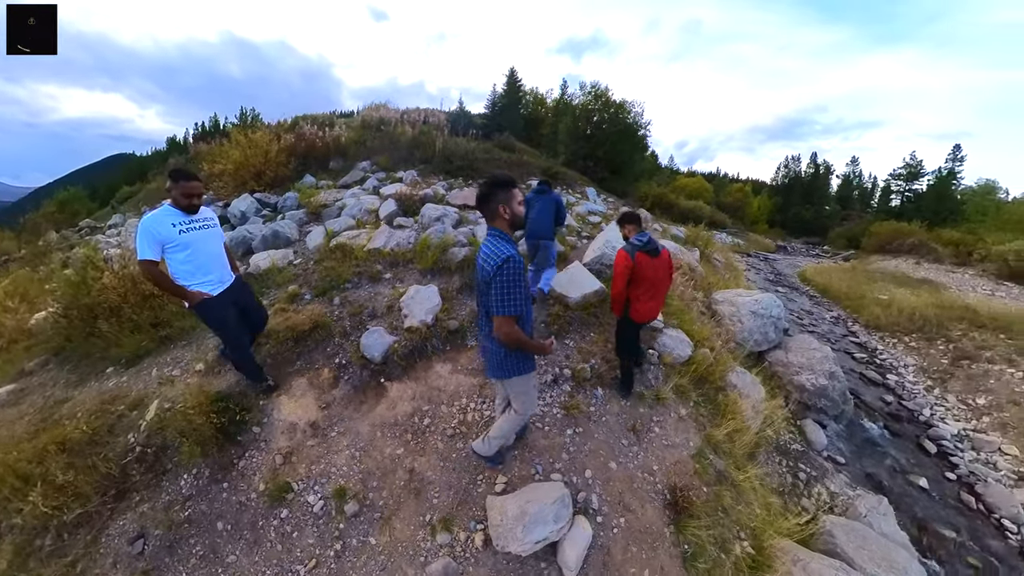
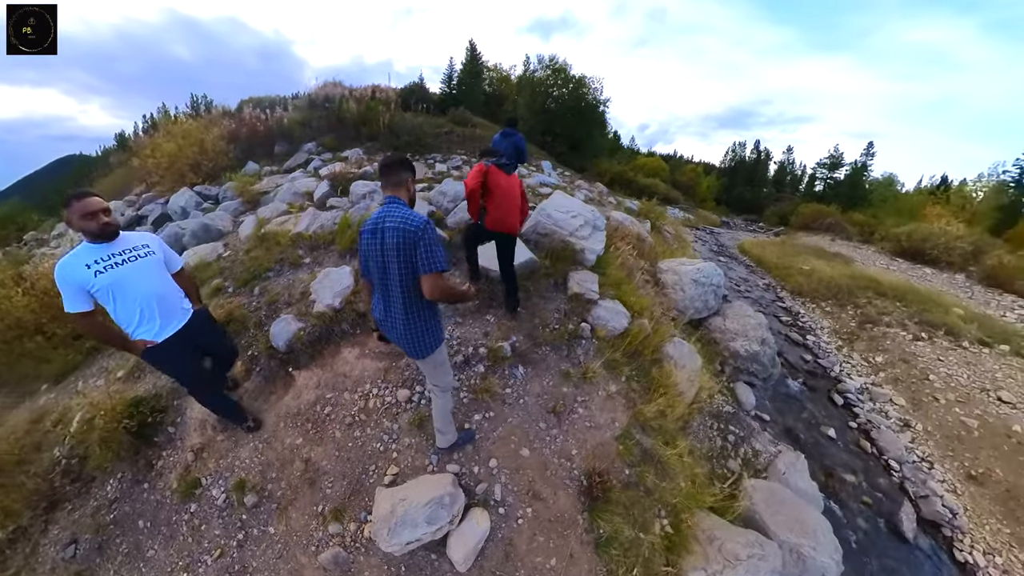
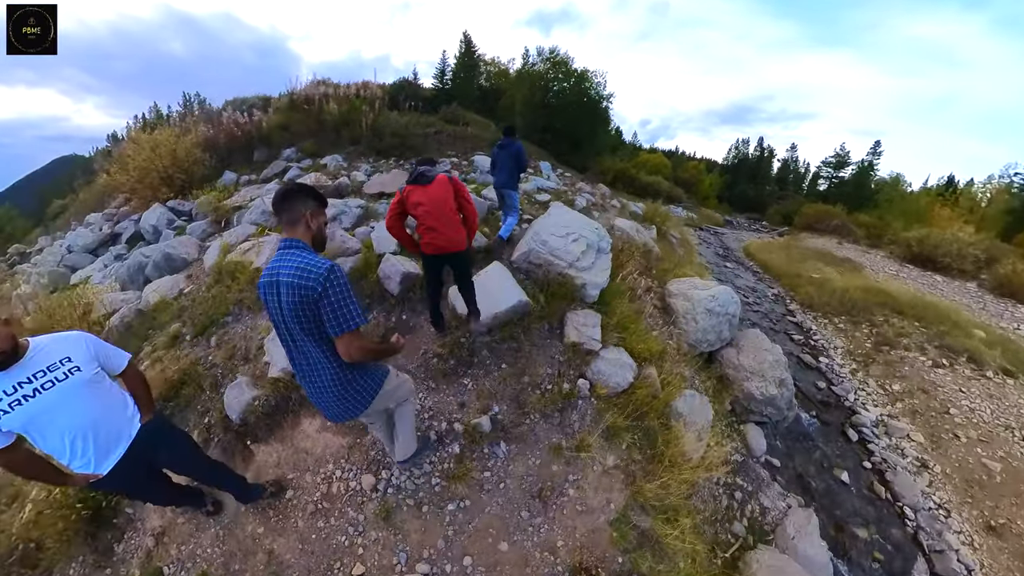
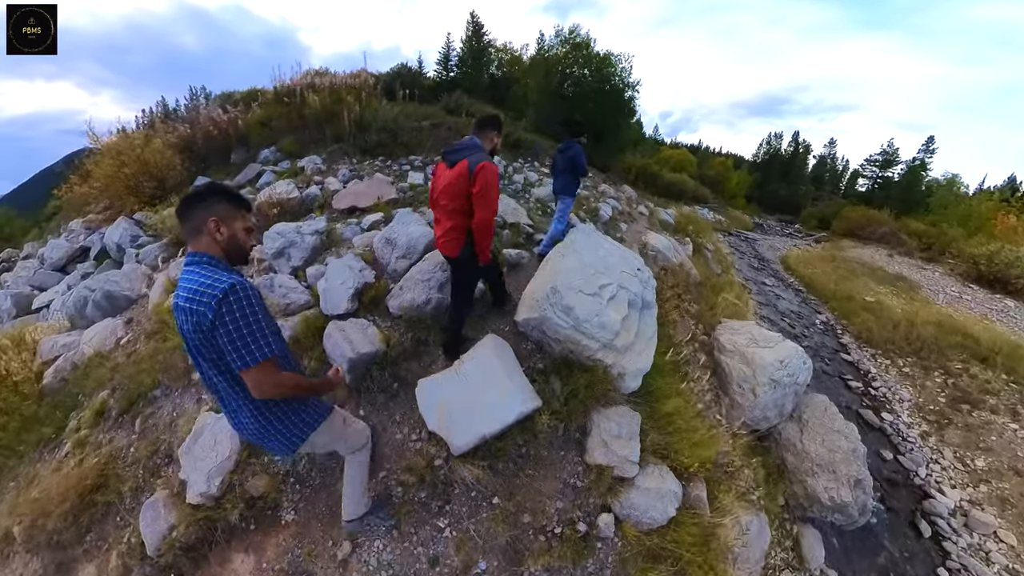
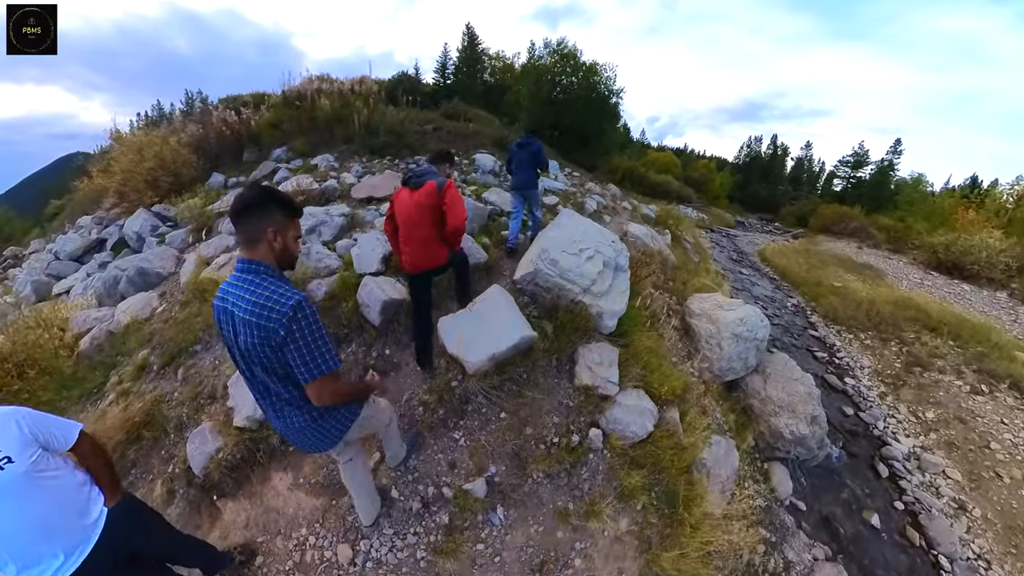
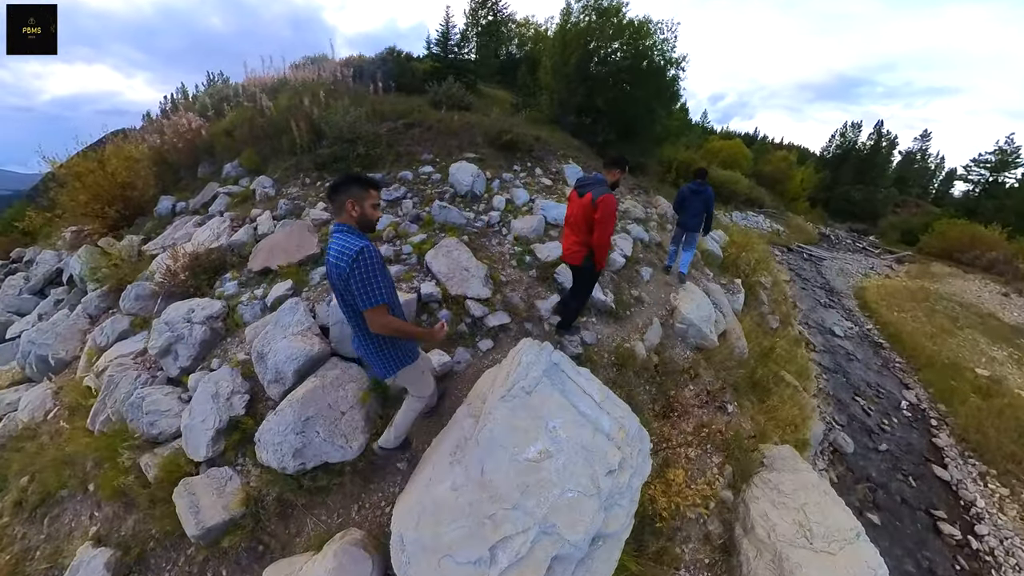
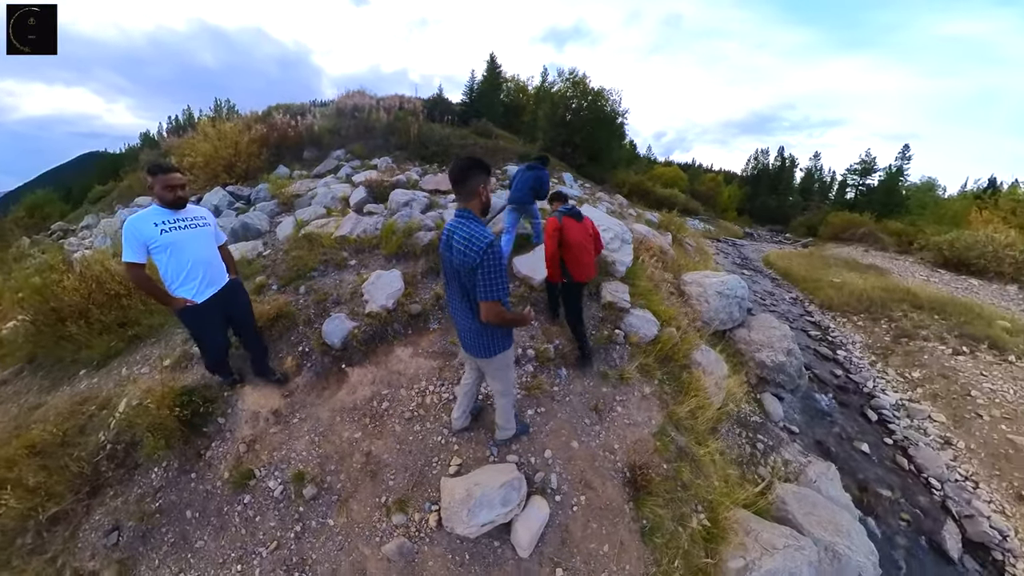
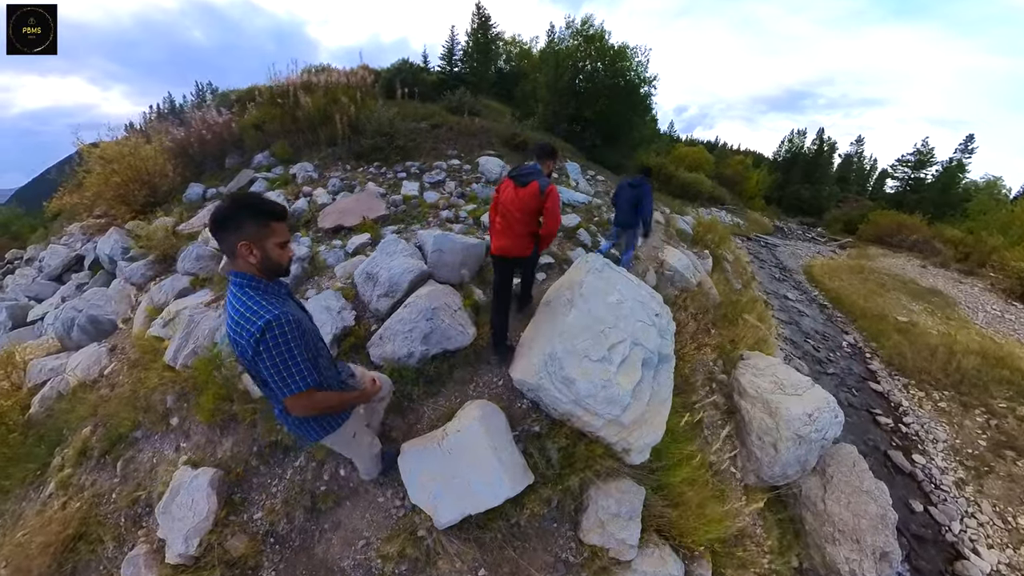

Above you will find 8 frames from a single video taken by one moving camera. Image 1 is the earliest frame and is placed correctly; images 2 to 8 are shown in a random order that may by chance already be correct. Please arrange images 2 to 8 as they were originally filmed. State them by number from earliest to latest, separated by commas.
7, 2, 3, 5, 4, 8, 6
